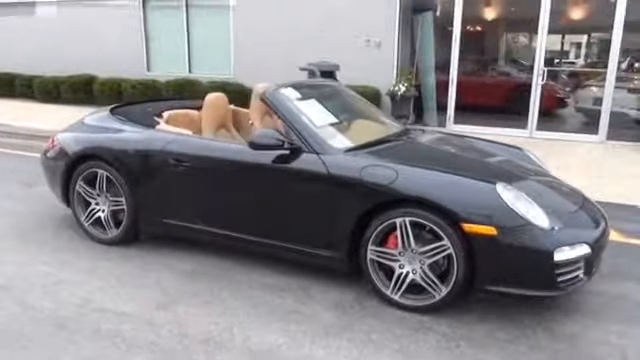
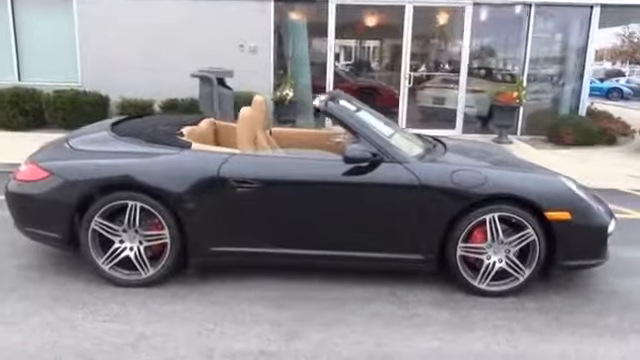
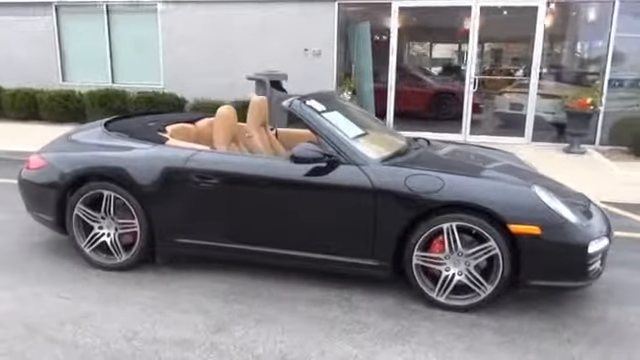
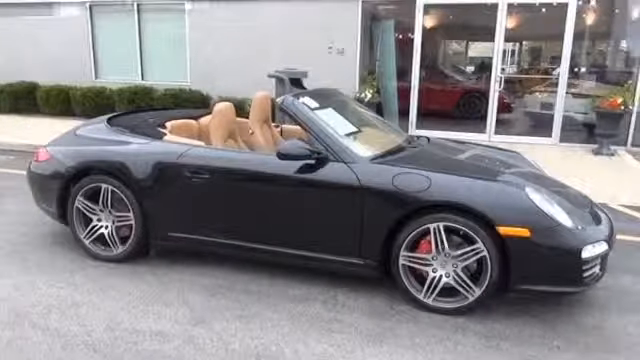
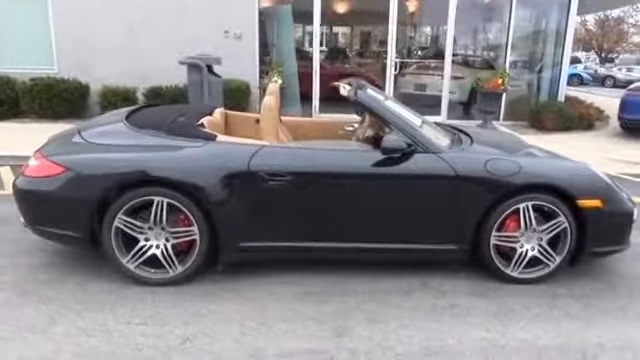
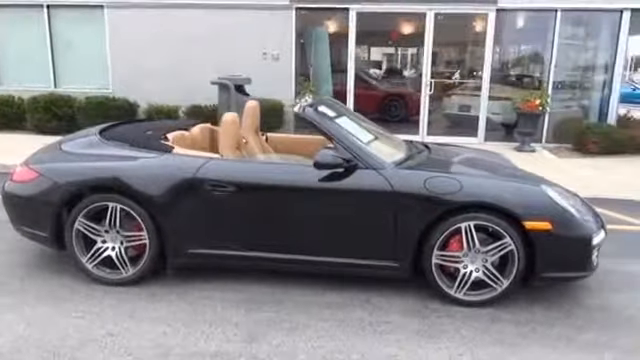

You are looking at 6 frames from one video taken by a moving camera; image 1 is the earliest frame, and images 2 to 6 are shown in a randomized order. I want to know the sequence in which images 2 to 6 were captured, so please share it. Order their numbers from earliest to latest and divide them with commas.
4, 3, 6, 2, 5
